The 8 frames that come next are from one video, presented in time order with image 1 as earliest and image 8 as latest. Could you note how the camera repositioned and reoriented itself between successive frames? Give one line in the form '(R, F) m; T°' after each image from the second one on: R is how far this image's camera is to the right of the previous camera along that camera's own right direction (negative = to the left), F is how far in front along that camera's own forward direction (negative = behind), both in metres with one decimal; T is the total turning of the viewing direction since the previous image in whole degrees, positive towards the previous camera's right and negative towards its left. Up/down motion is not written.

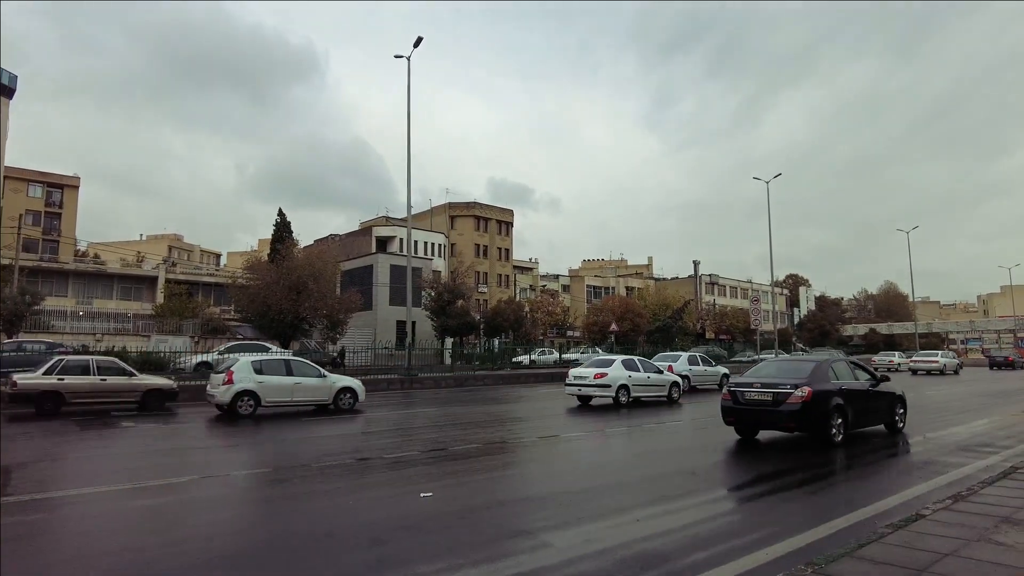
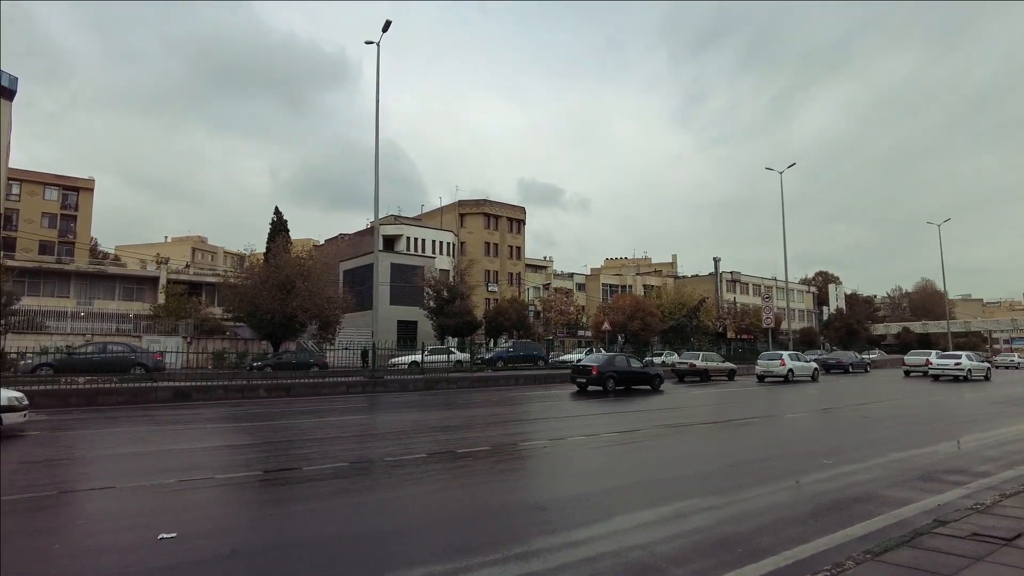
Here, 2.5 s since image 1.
(+1.9, +1.5) m; -3°
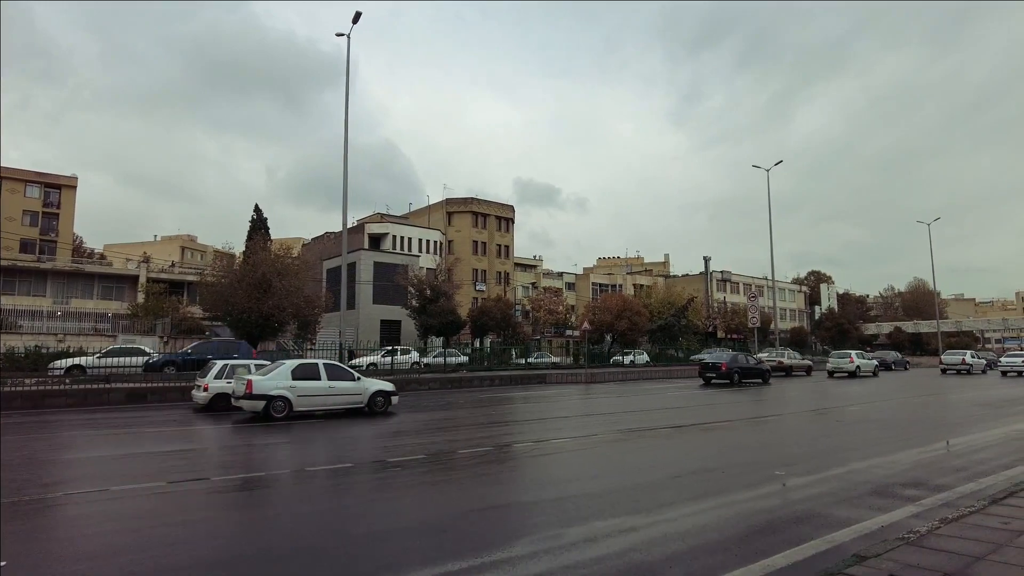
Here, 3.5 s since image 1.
(+0.7, +0.6) m; 0°
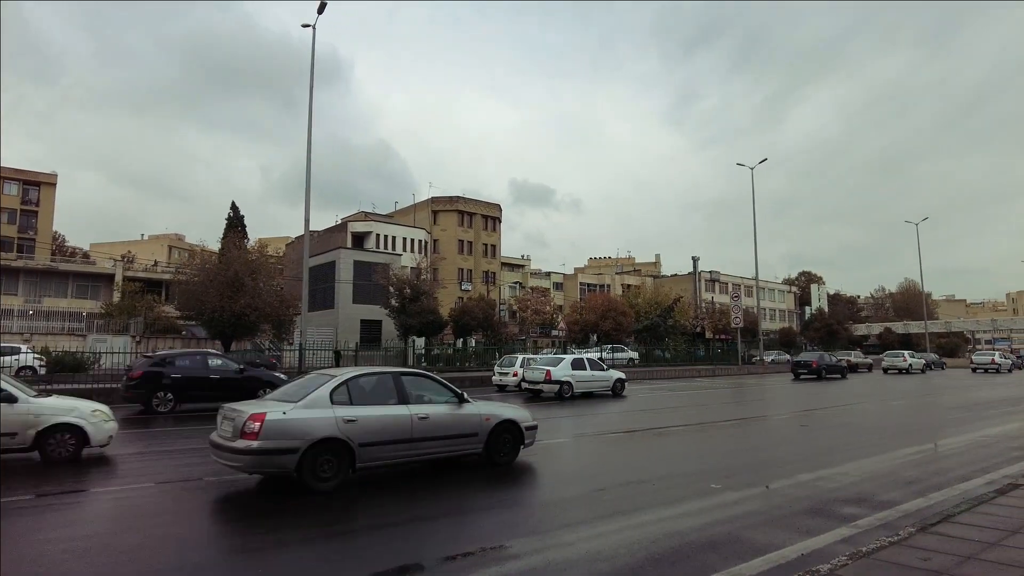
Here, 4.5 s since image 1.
(+0.8, +0.6) m; 0°
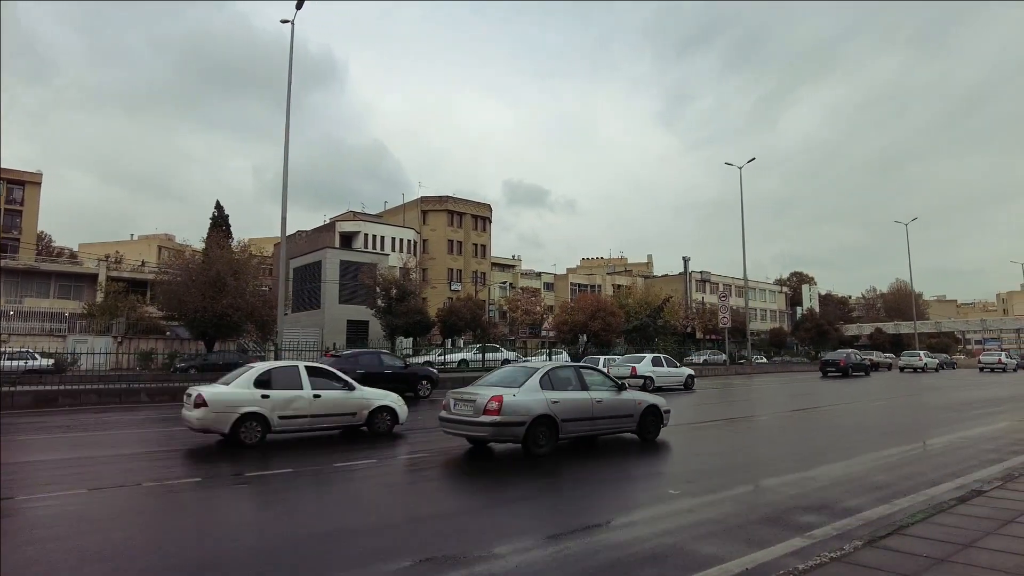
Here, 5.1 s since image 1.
(+0.4, +0.3) m; 0°
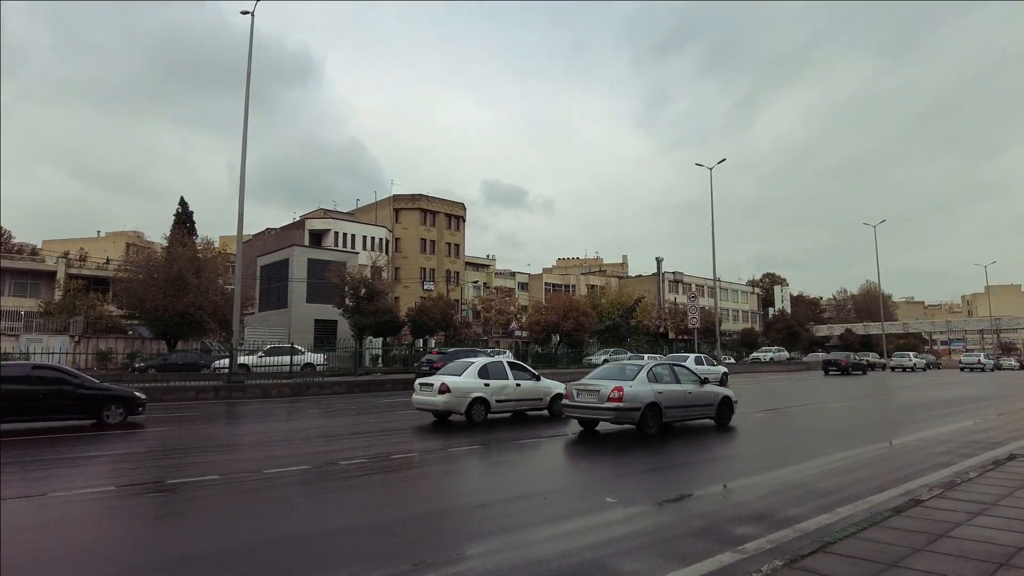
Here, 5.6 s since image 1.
(+0.4, +0.3) m; +2°
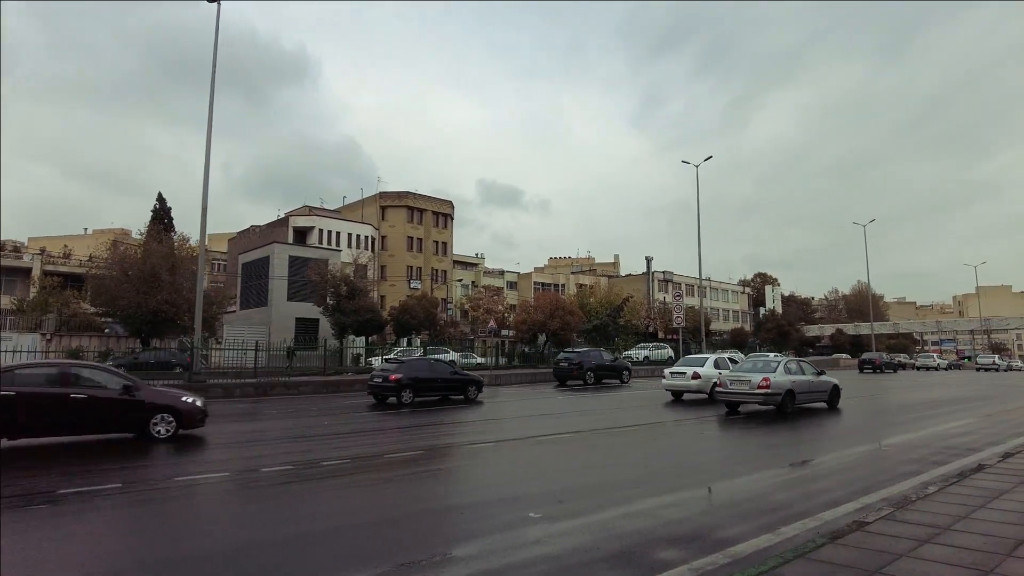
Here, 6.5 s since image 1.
(+0.6, +0.6) m; 0°
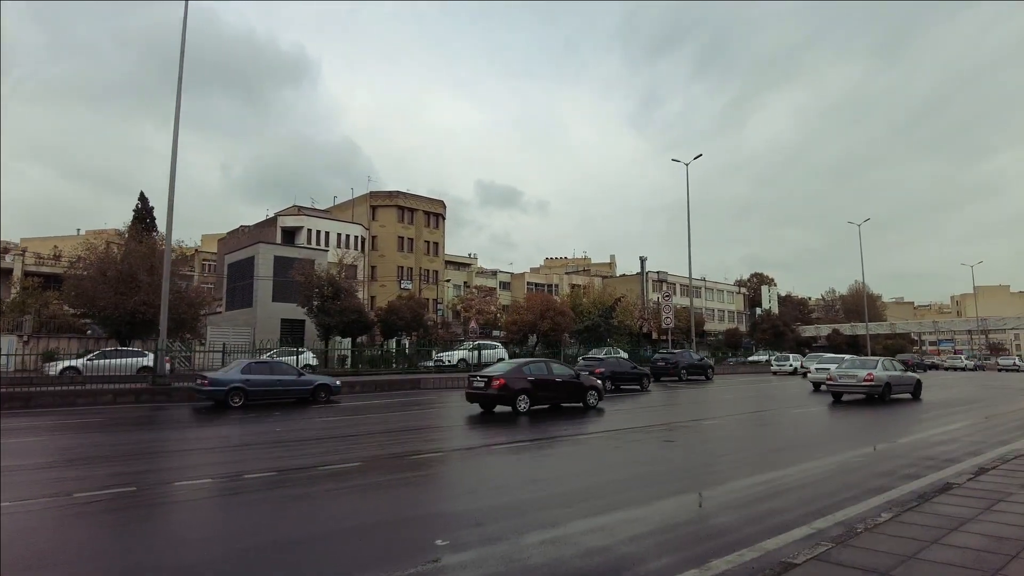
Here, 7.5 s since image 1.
(+0.6, +0.6) m; 0°
